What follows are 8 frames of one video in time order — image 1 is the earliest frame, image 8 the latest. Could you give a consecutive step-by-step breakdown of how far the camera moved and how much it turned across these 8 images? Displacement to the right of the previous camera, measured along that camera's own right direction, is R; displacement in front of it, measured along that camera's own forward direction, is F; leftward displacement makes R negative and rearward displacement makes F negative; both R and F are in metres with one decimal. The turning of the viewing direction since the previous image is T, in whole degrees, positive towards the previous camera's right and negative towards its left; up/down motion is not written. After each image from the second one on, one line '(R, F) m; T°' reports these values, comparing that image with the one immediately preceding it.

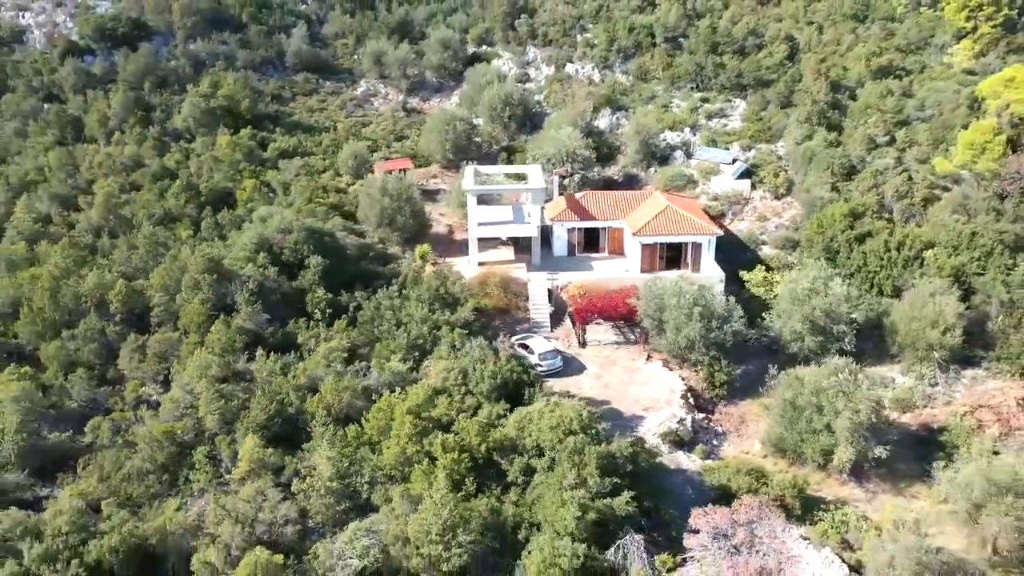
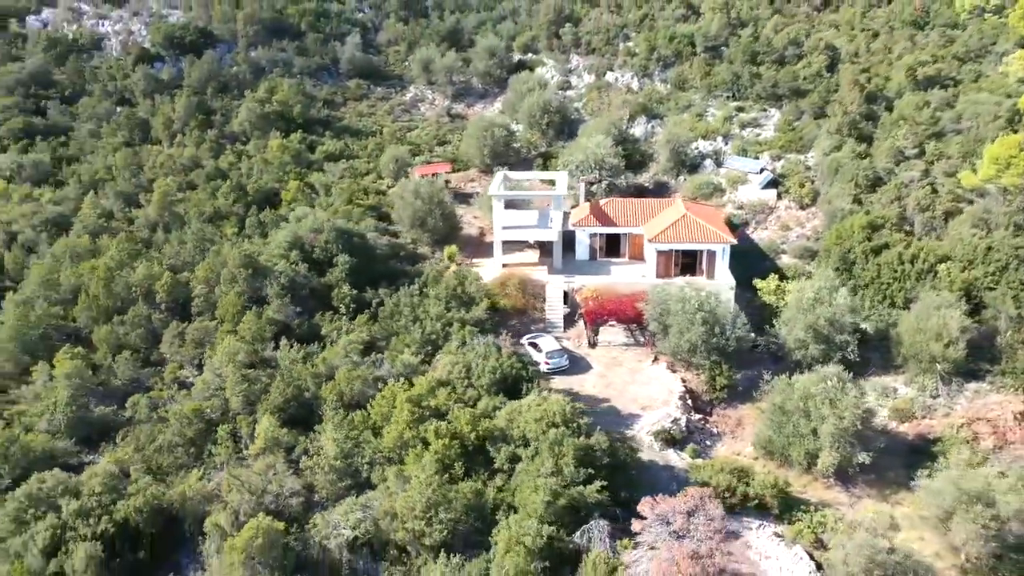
(+1.7, -1.3) m; -5°
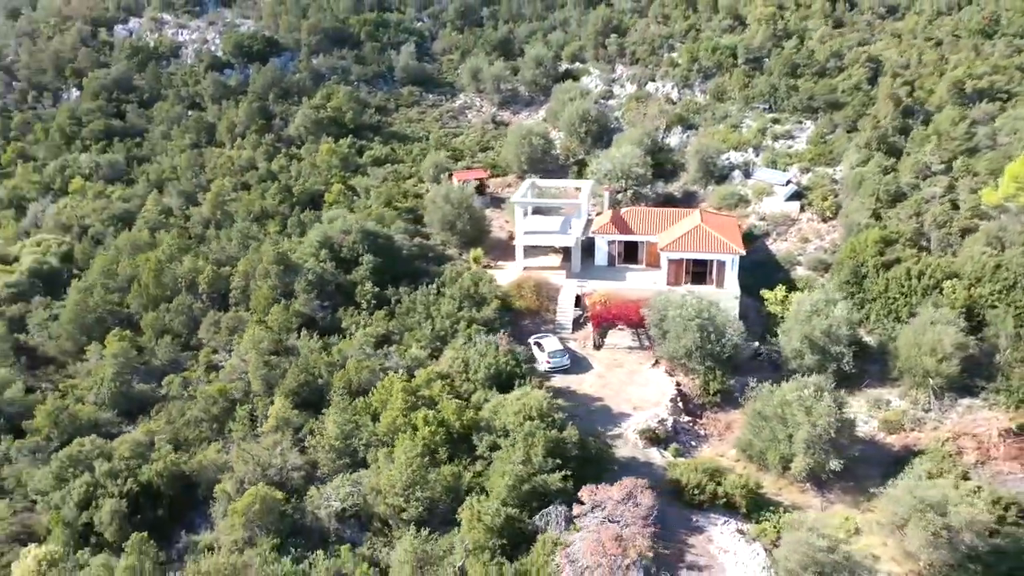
(+2.2, -1.5) m; -5°
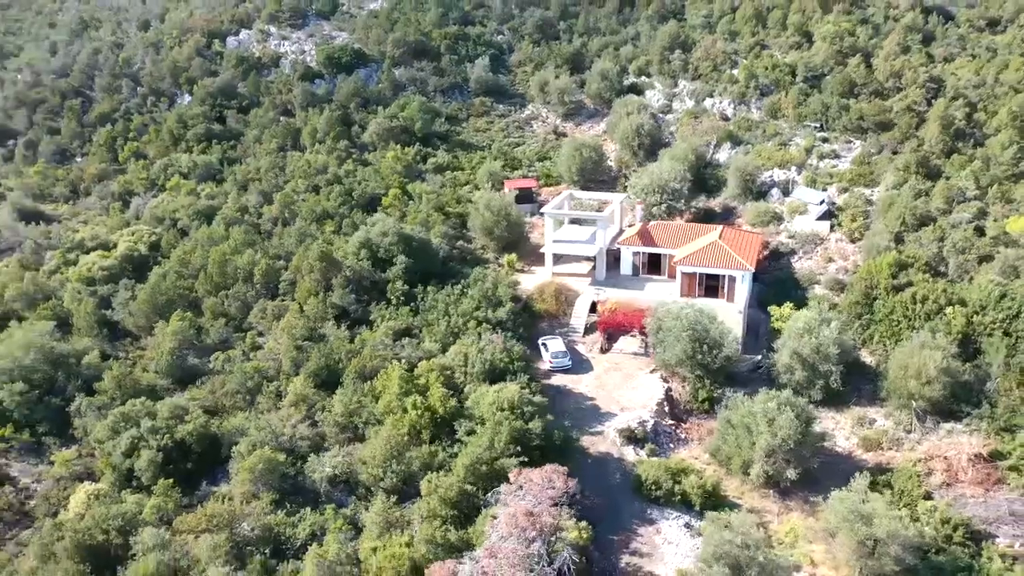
(+3.6, -2.1) m; -8°
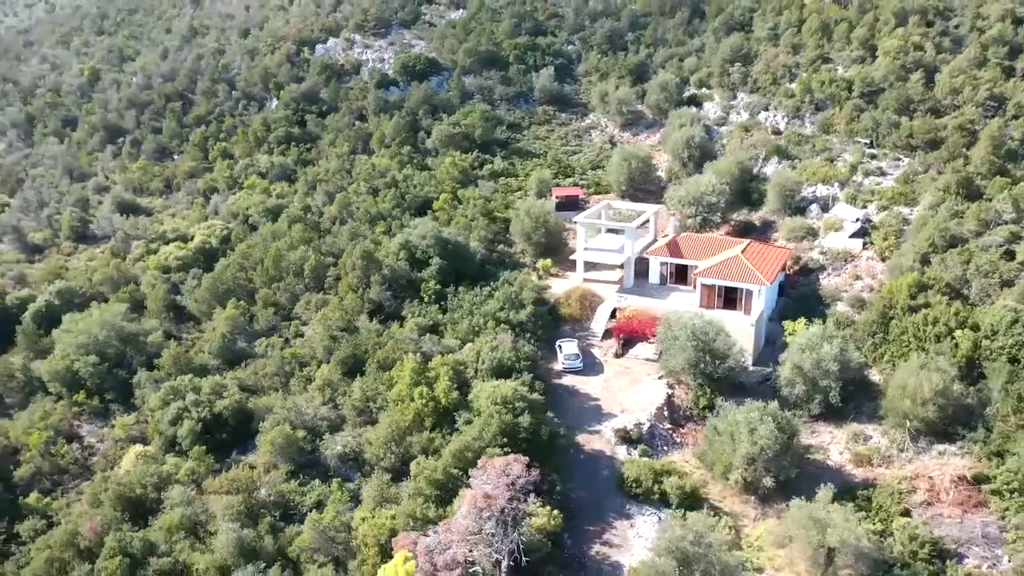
(+2.9, -1.7) m; -7°
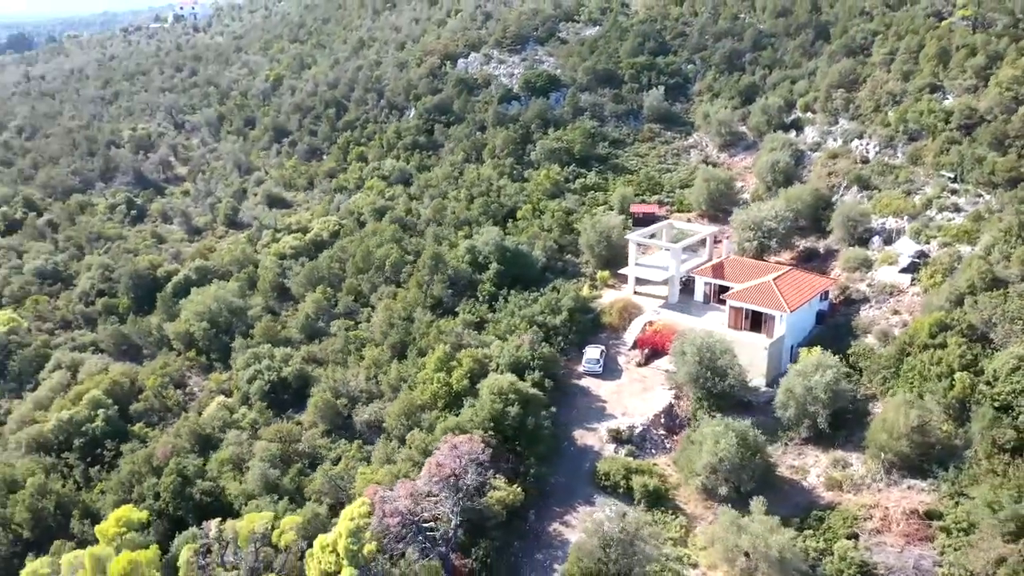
(+5.9, -3.0) m; -13°
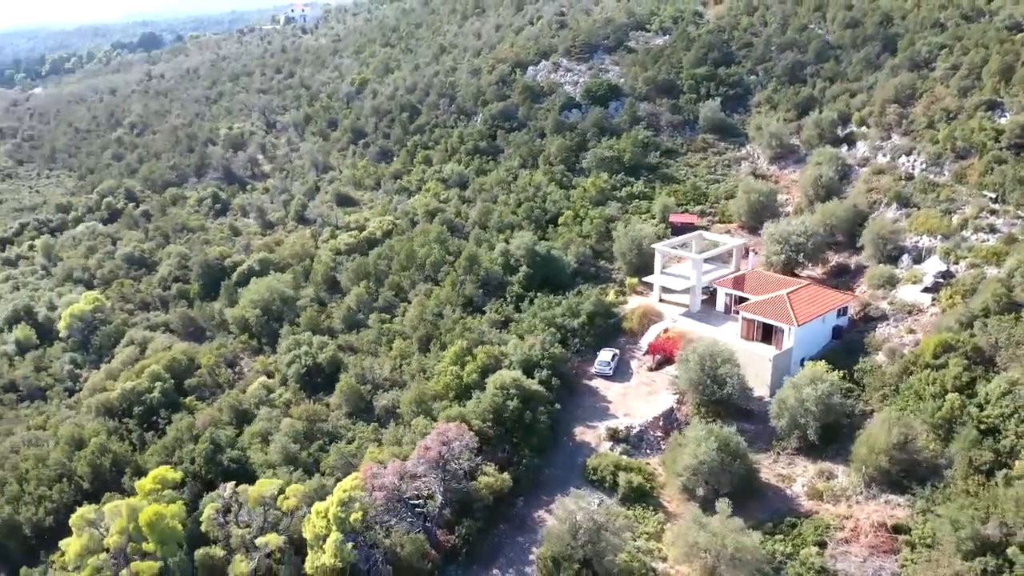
(+3.3, -1.9) m; -7°
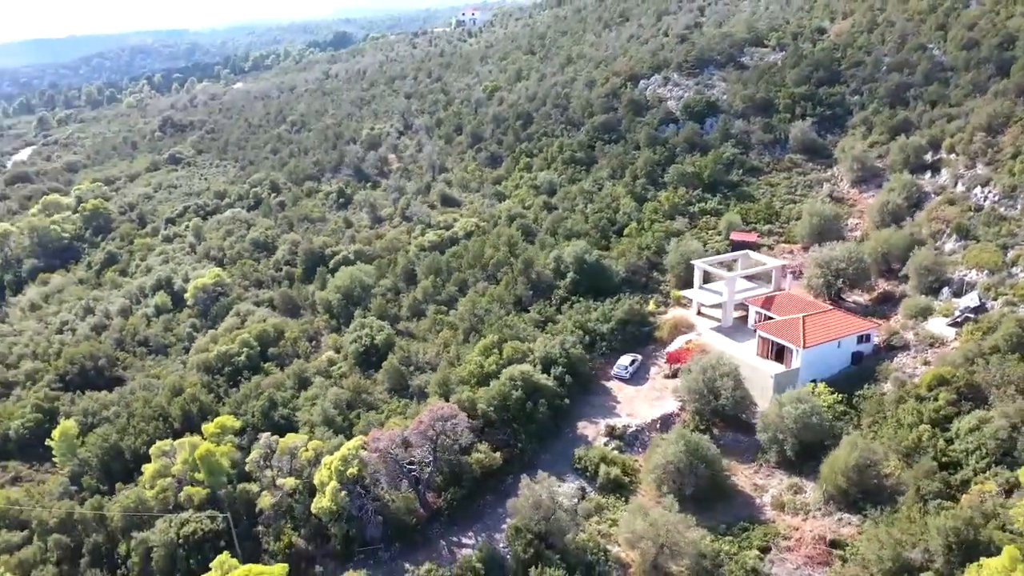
(+5.9, -3.1) m; -11°
